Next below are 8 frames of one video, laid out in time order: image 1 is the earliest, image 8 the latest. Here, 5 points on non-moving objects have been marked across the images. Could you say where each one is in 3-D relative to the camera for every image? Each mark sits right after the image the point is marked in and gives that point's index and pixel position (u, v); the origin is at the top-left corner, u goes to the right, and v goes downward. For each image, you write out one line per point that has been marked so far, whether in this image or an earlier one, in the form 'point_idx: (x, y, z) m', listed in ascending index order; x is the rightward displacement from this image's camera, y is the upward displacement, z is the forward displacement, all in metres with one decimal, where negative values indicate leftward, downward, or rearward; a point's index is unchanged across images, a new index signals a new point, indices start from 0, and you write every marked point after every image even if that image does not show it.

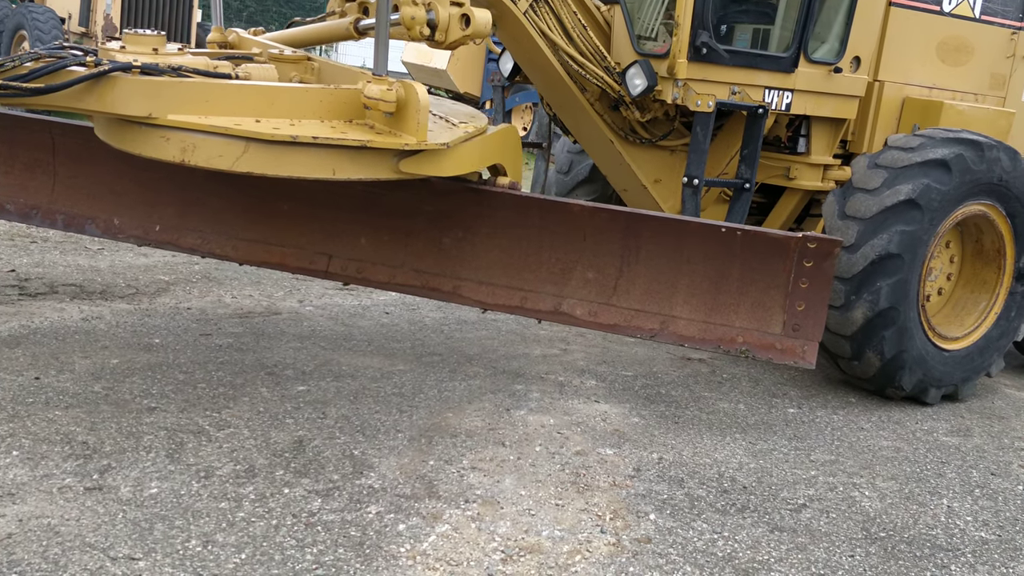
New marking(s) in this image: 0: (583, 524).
0: (+0.2, -0.6, +2.7) m
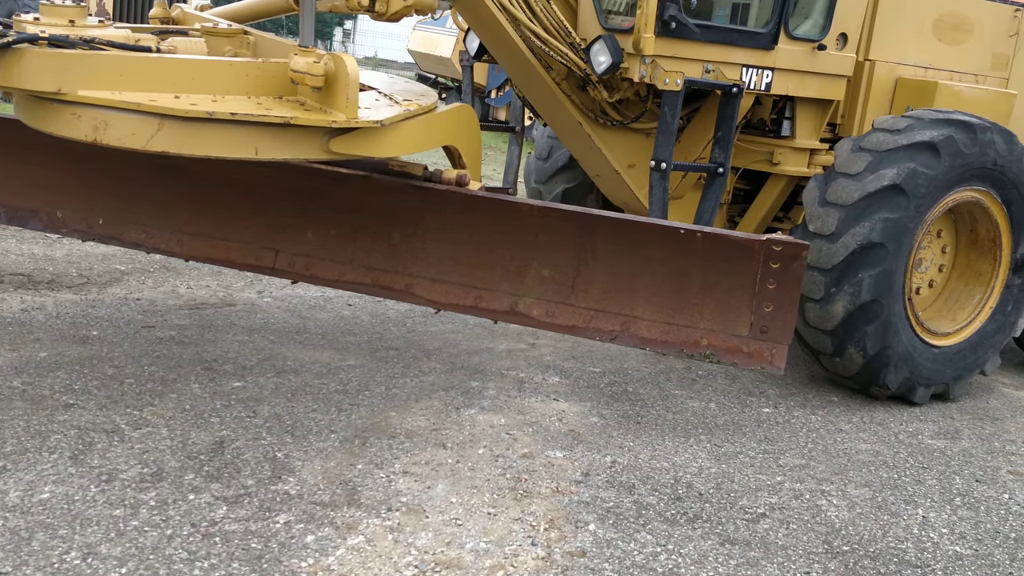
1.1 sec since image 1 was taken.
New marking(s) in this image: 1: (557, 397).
0: (0.0, -0.6, +2.5) m
1: (+0.1, -0.4, +3.6) m
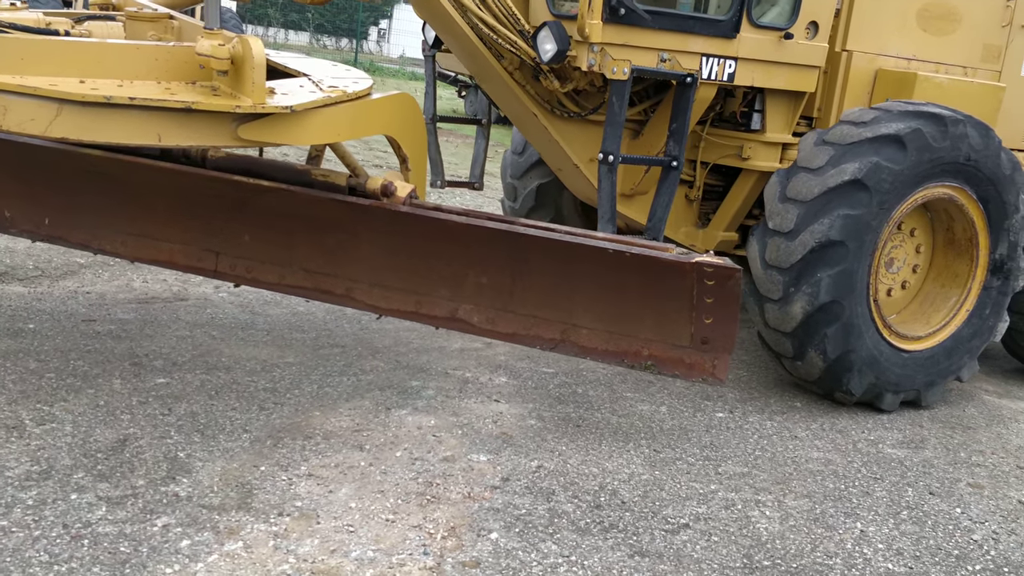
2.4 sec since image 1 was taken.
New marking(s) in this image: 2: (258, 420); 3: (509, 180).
0: (-0.2, -0.6, +2.4) m
1: (0.0, -0.4, +3.4) m
2: (-0.7, -0.4, +3.0) m
3: (0.0, +0.5, +5.1) m
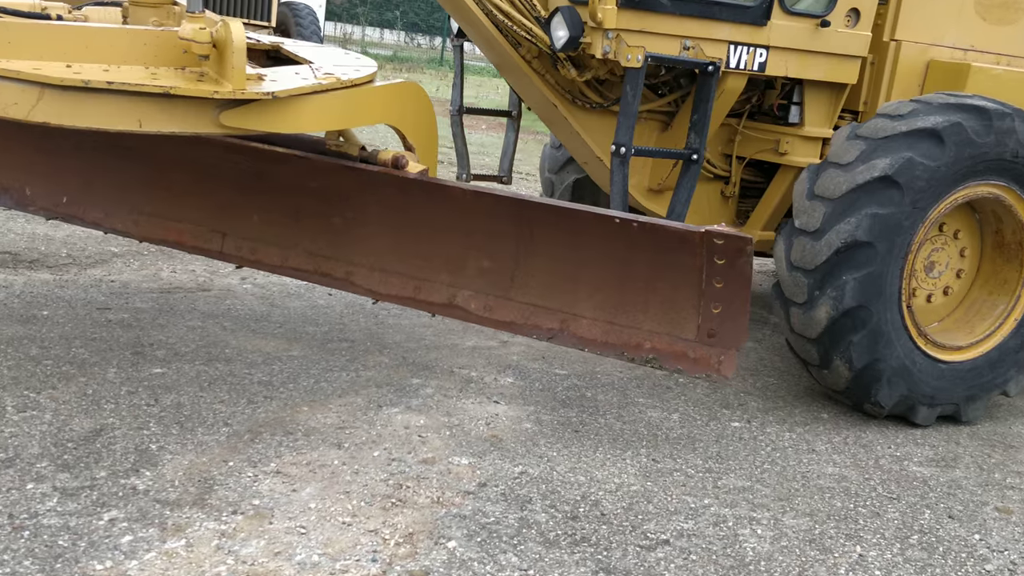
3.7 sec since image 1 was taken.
0: (-0.3, -0.6, +2.3) m
1: (0.0, -0.3, +3.3) m
2: (-0.8, -0.4, +3.0) m
3: (+0.2, +0.5, +5.0) m
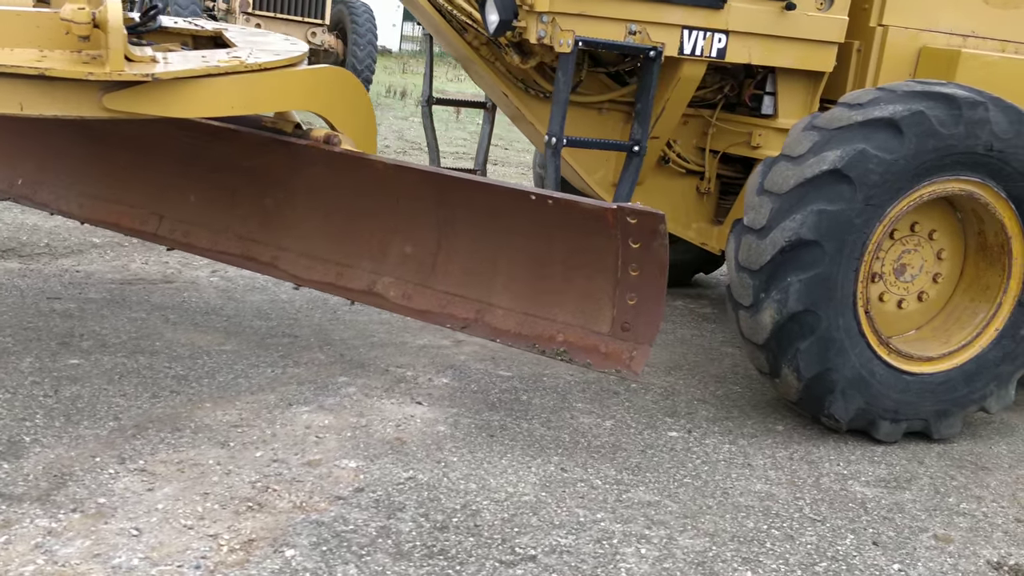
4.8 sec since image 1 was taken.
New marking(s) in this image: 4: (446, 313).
0: (-0.7, -0.5, +2.1) m
1: (-0.3, -0.3, +3.2) m
2: (-1.0, -0.3, +2.9) m
3: (+0.1, +0.5, +4.8) m
4: (-0.2, -0.1, +3.0) m
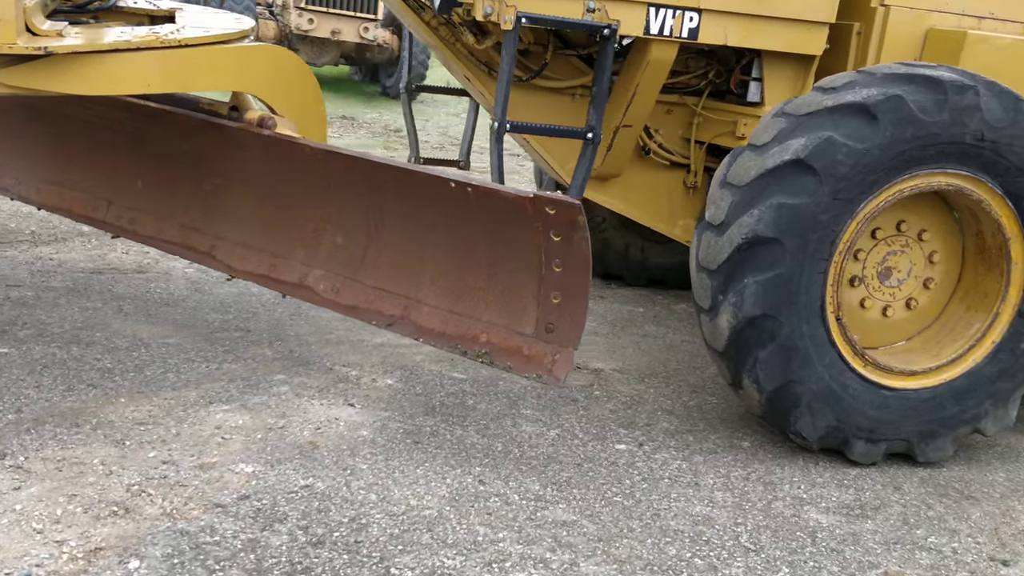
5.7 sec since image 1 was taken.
0: (-0.9, -0.5, +2.0) m
1: (-0.4, -0.3, +3.0) m
2: (-1.2, -0.3, +2.7) m
3: (+0.1, +0.5, +4.6) m
4: (-0.4, -0.1, +2.8) m
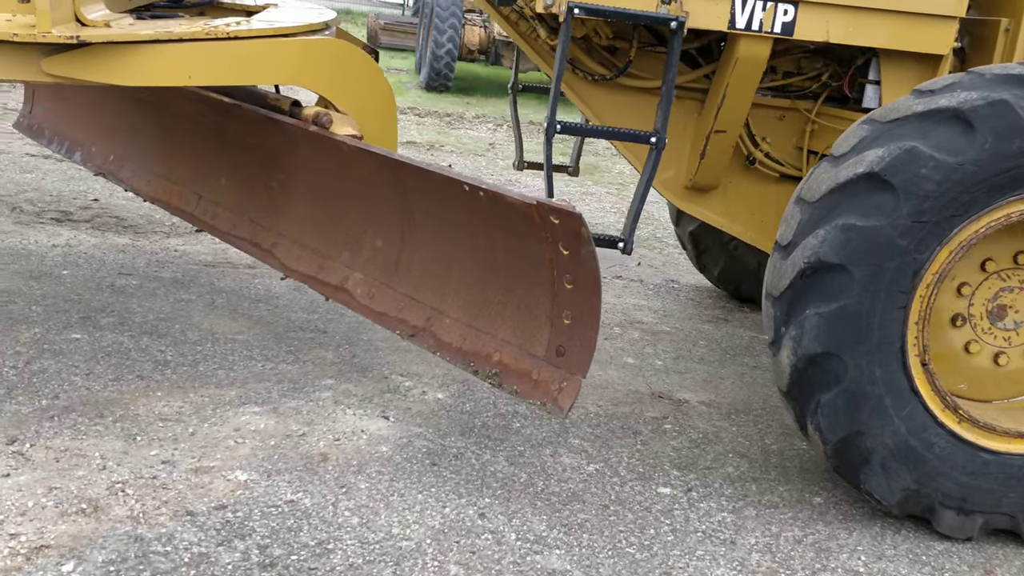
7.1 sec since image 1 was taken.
0: (-1.0, -0.5, +2.0) m
1: (-0.3, -0.3, +2.8) m
2: (-1.1, -0.3, +2.8) m
3: (+0.6, +0.5, +4.3) m
4: (-0.3, -0.1, +2.6) m
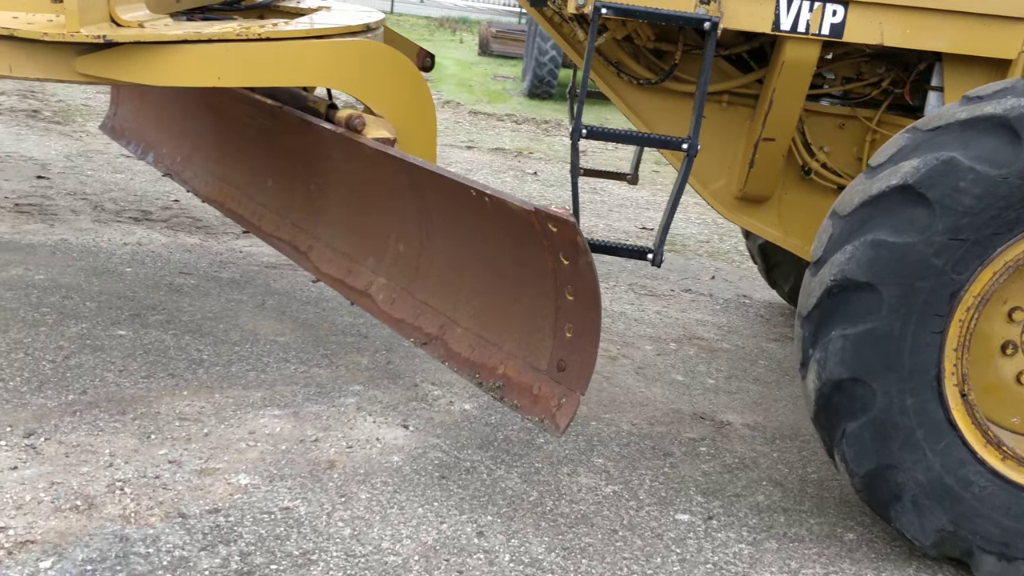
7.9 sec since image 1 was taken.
0: (-1.0, -0.5, +2.0) m
1: (-0.2, -0.3, +2.7) m
2: (-1.0, -0.3, +2.8) m
3: (+0.9, +0.4, +4.1) m
4: (-0.2, -0.1, +2.5) m
